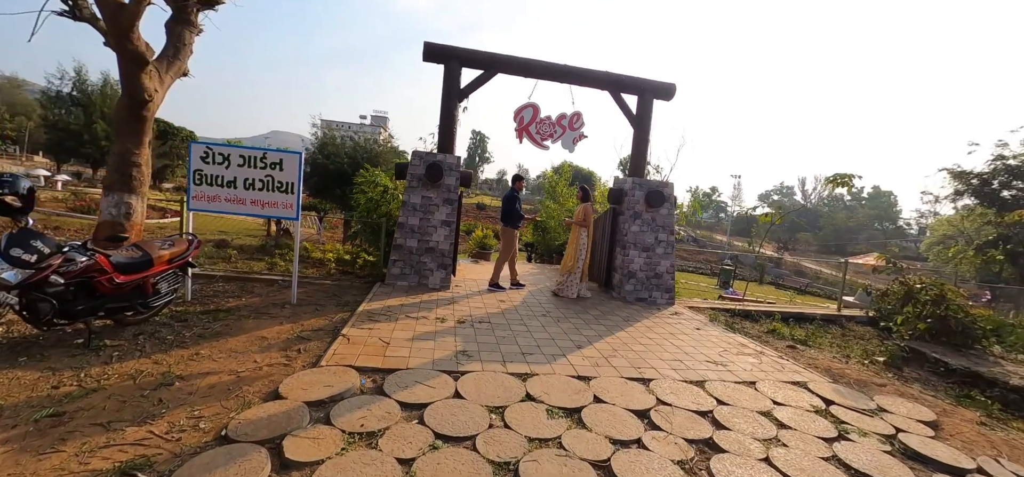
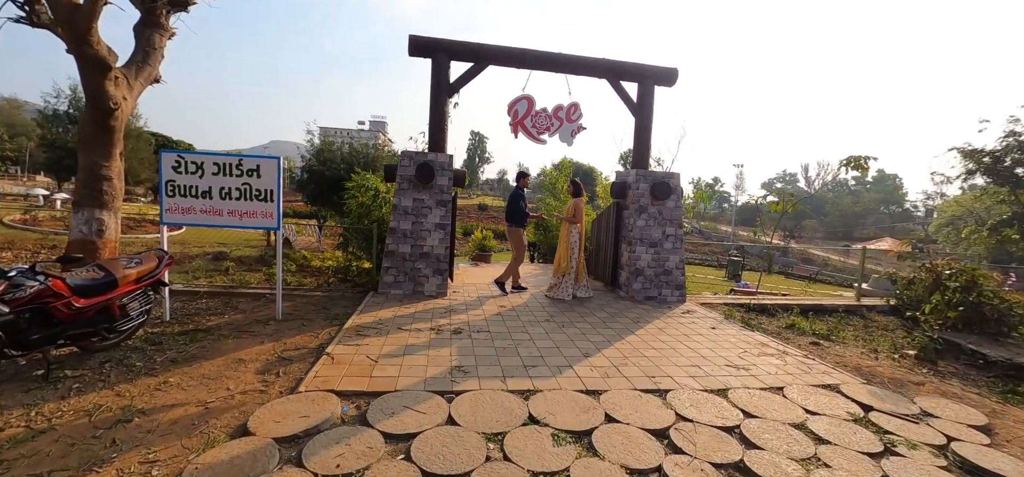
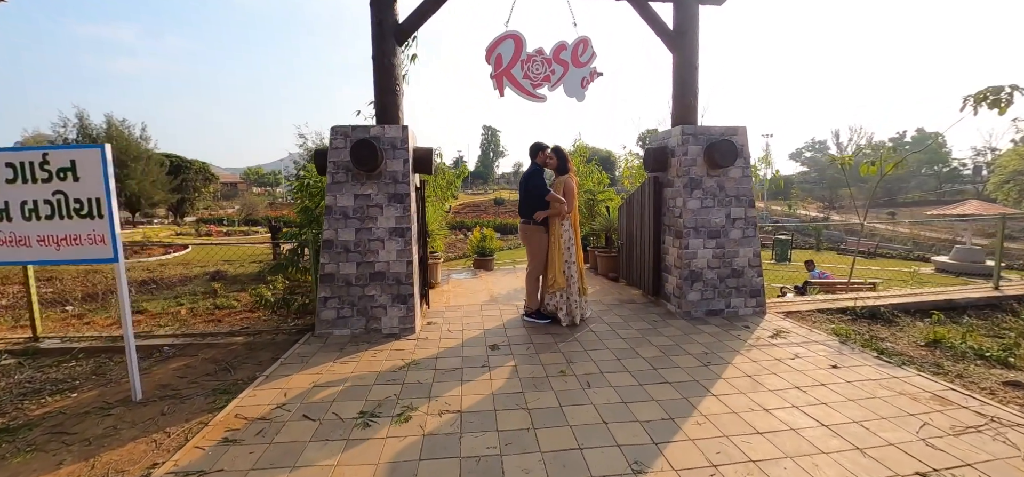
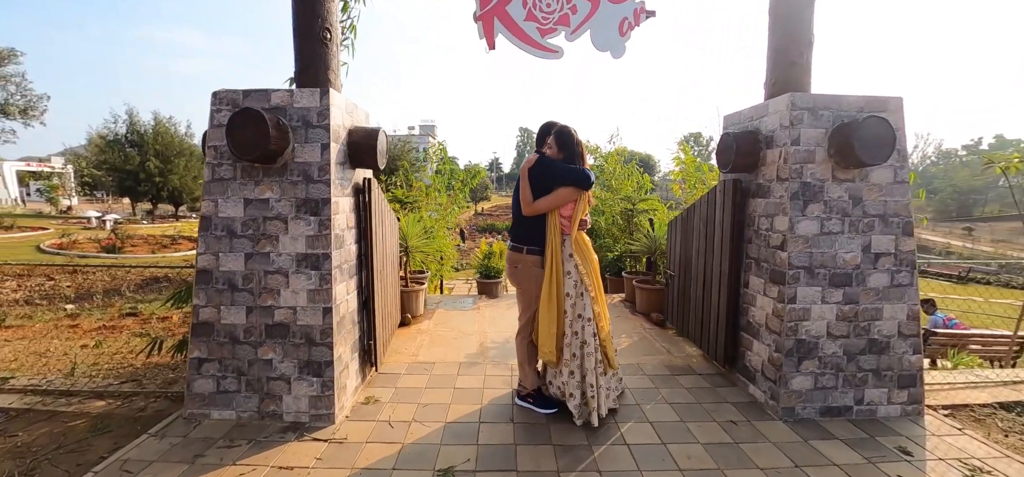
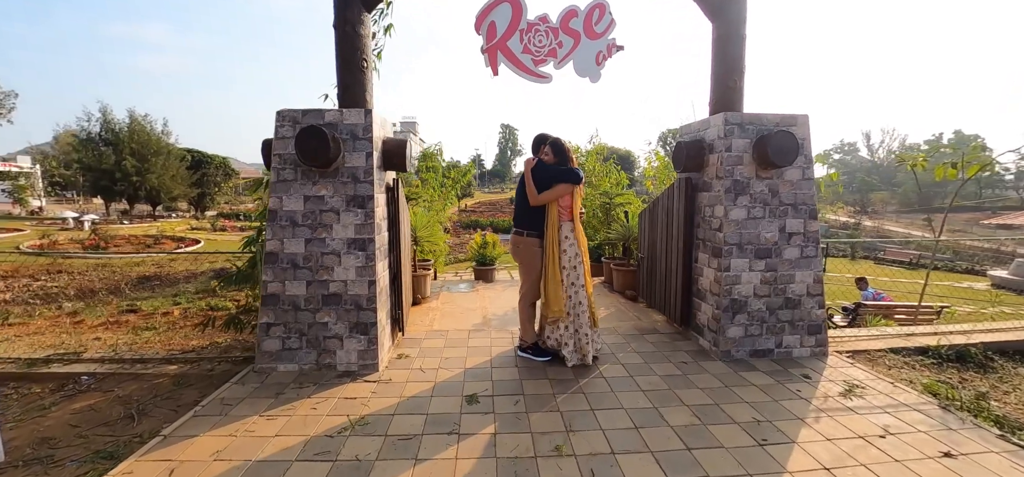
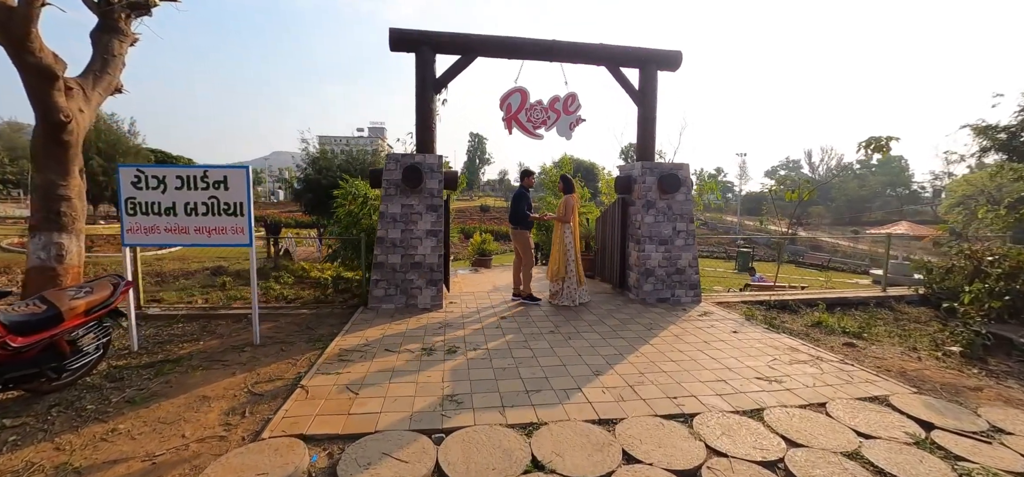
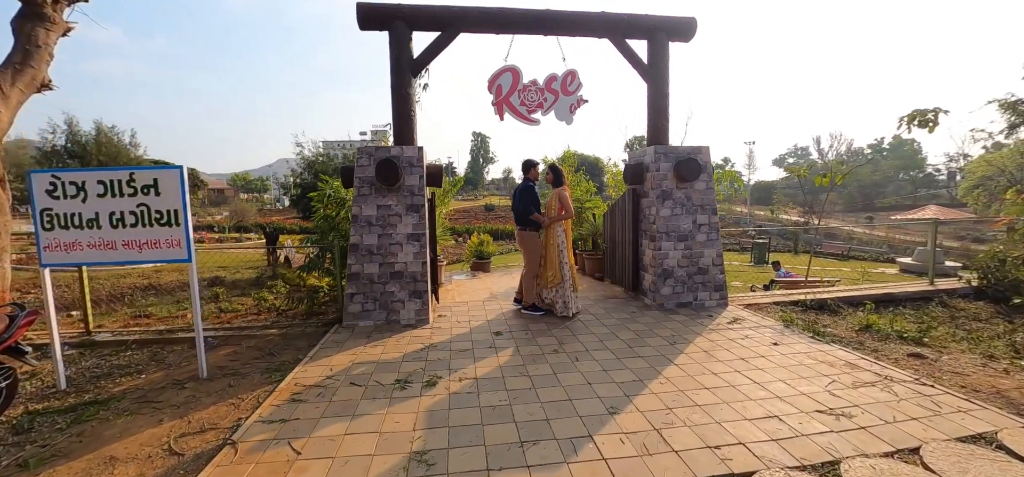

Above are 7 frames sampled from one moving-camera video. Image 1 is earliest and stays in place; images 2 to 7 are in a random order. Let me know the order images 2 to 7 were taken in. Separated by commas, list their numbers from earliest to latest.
2, 6, 7, 3, 5, 4
